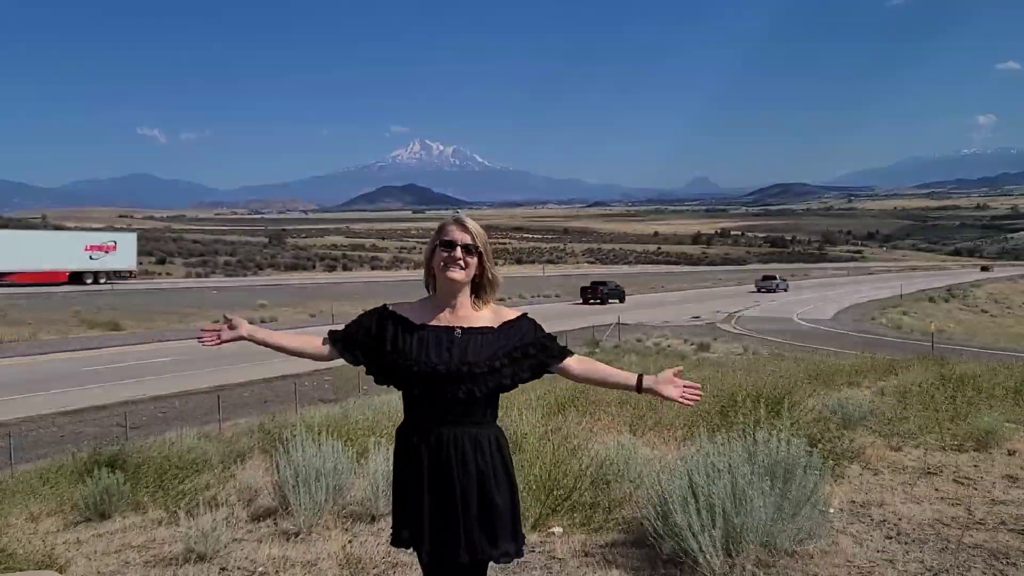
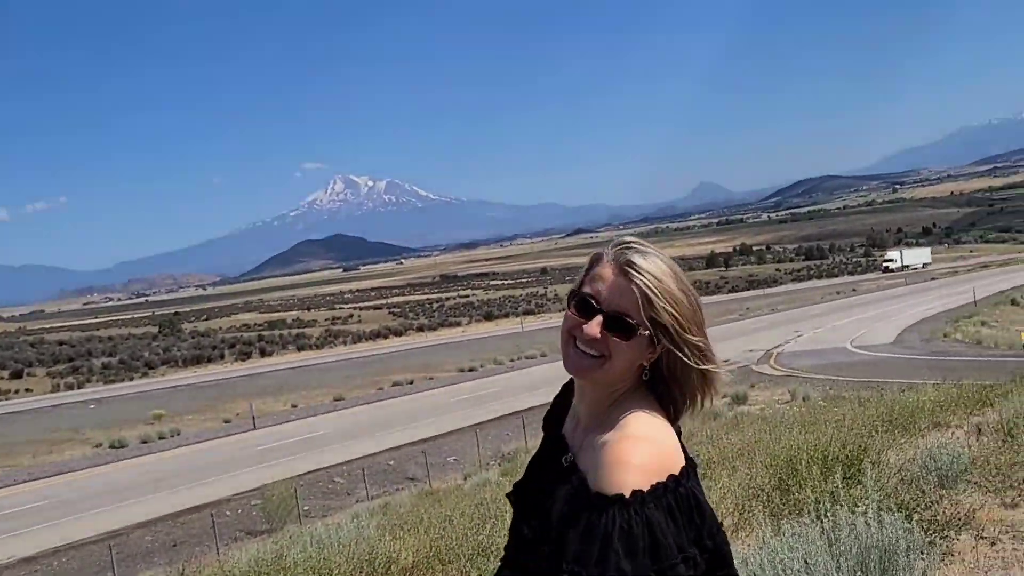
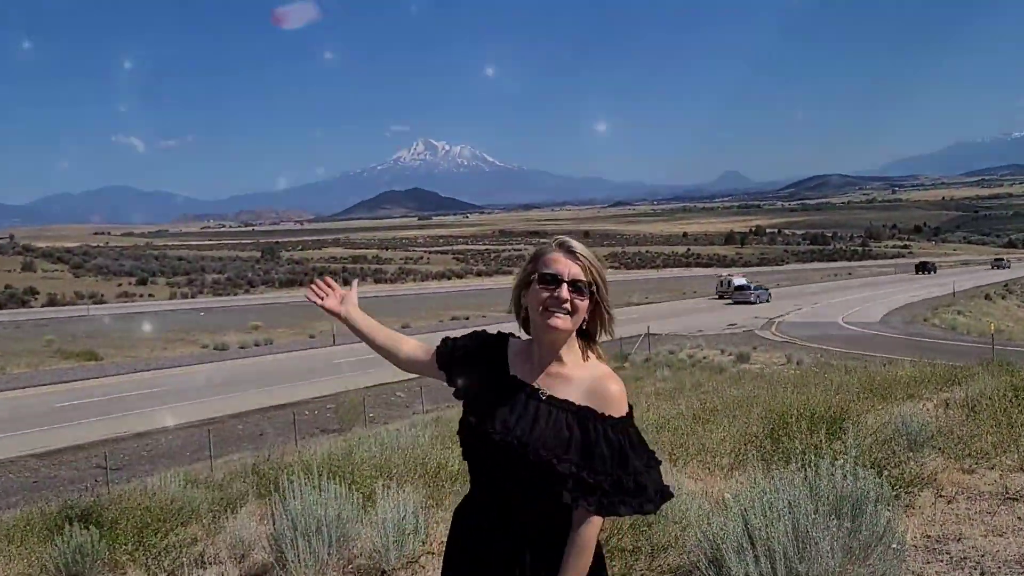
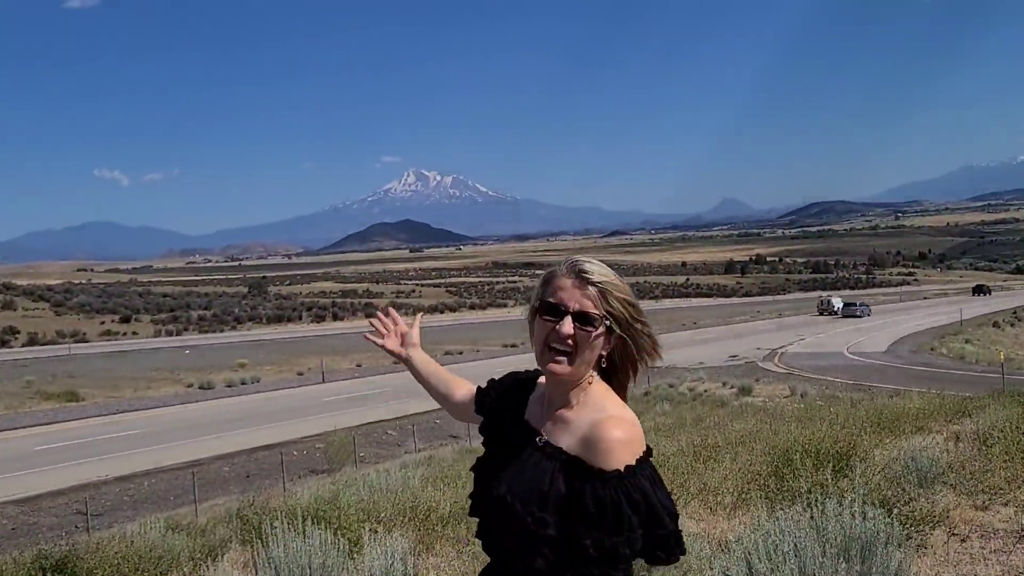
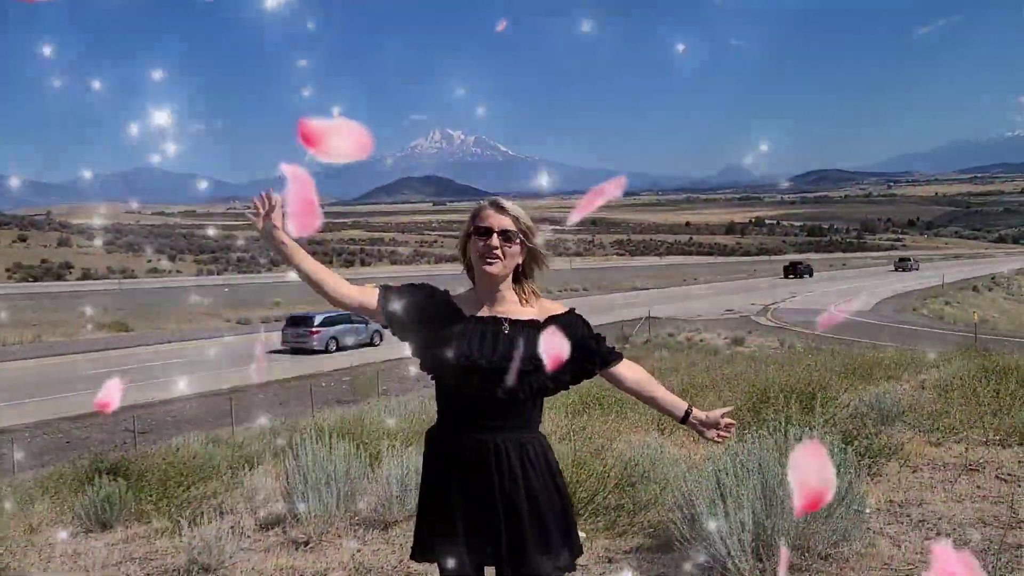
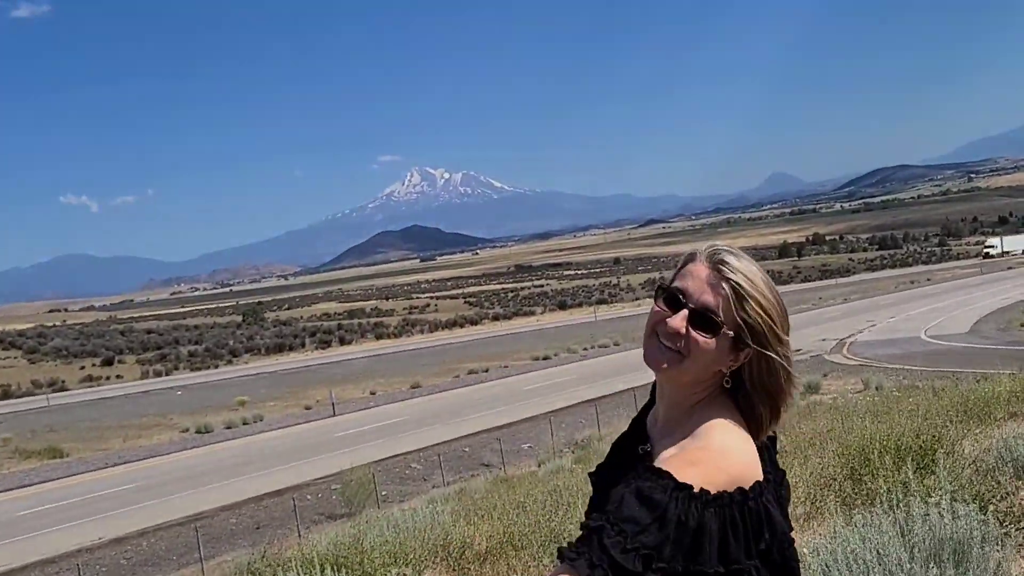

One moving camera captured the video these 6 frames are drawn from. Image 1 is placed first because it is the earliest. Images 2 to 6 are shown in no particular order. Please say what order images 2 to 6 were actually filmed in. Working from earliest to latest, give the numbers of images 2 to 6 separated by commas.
5, 3, 4, 6, 2
